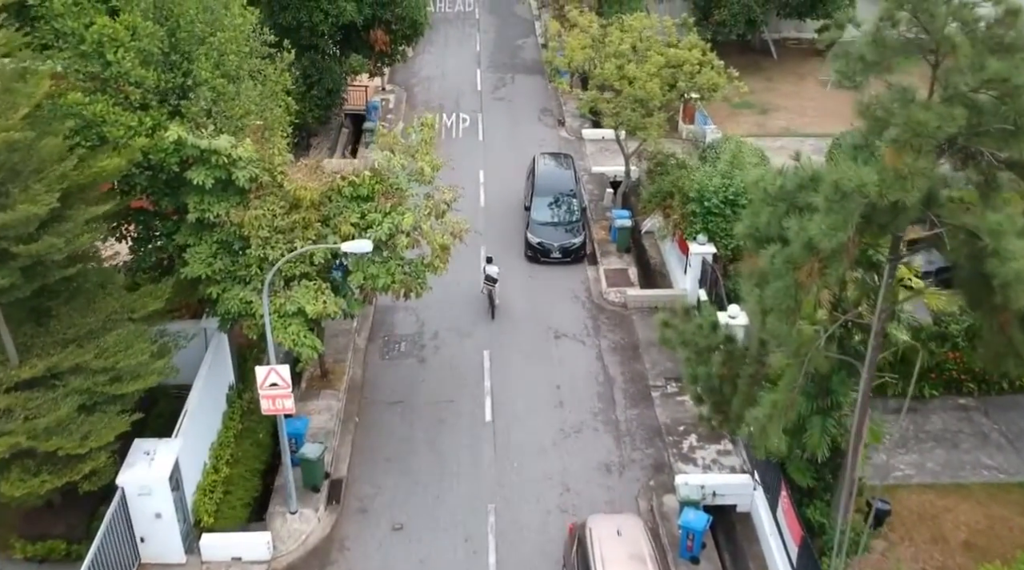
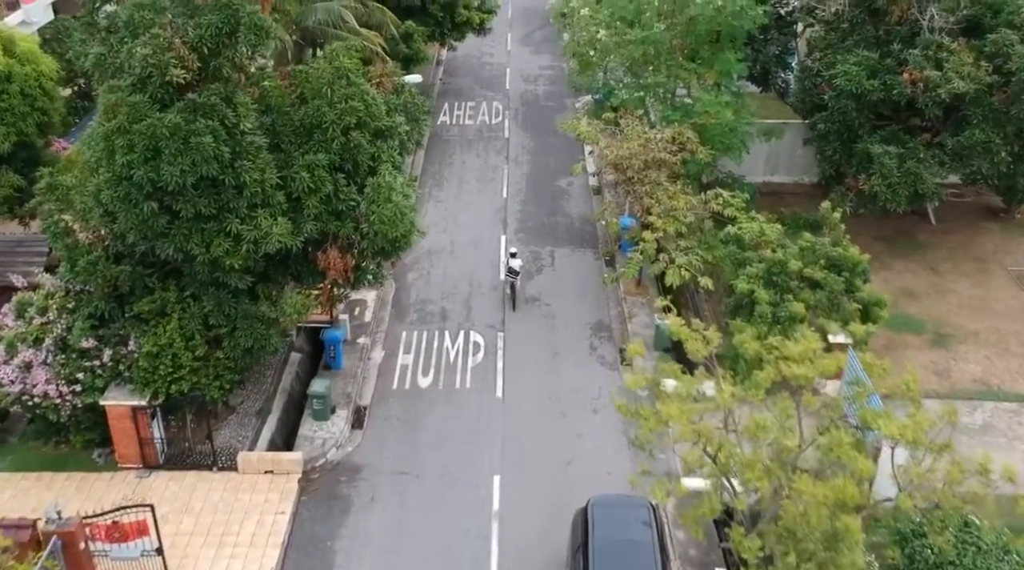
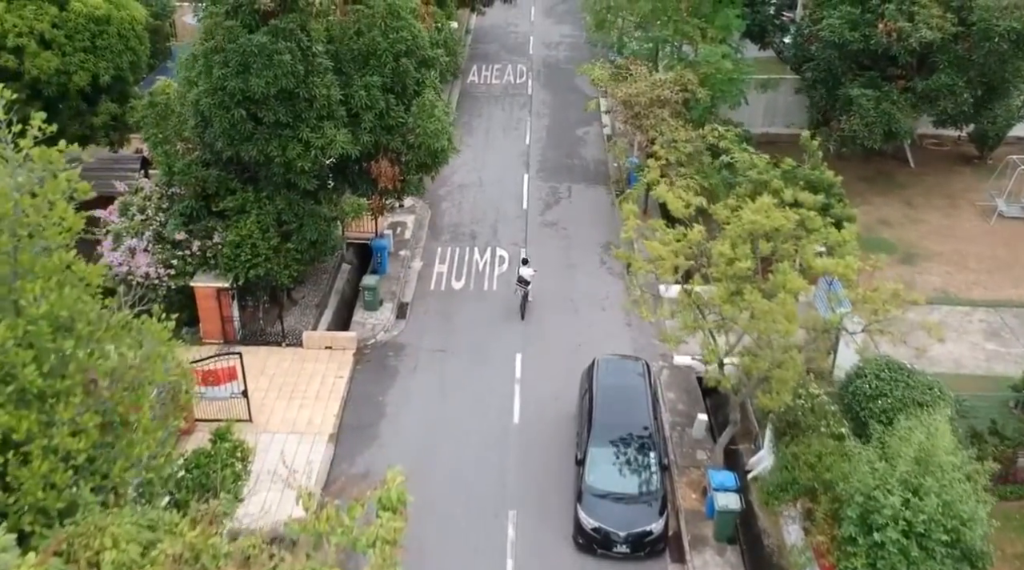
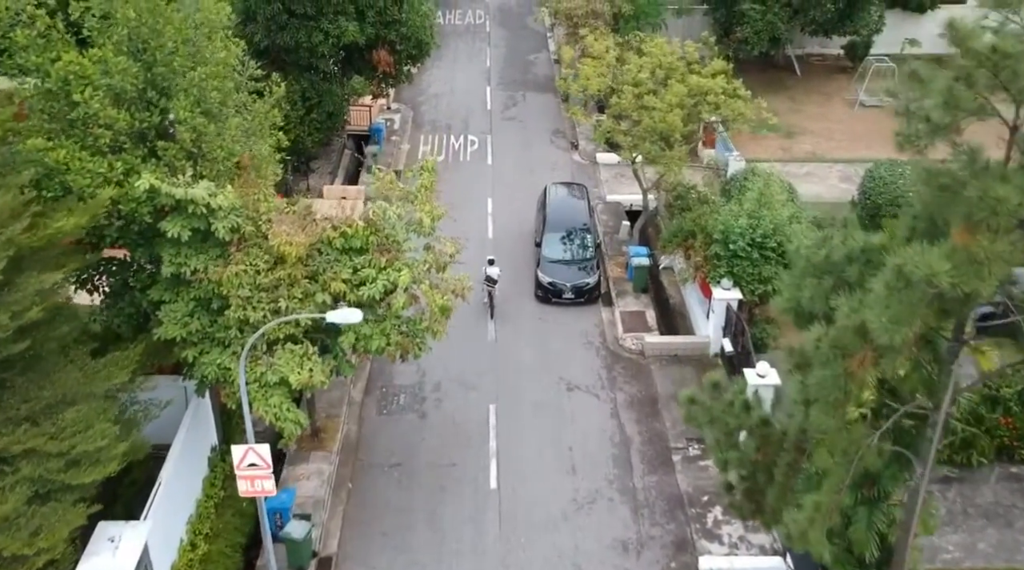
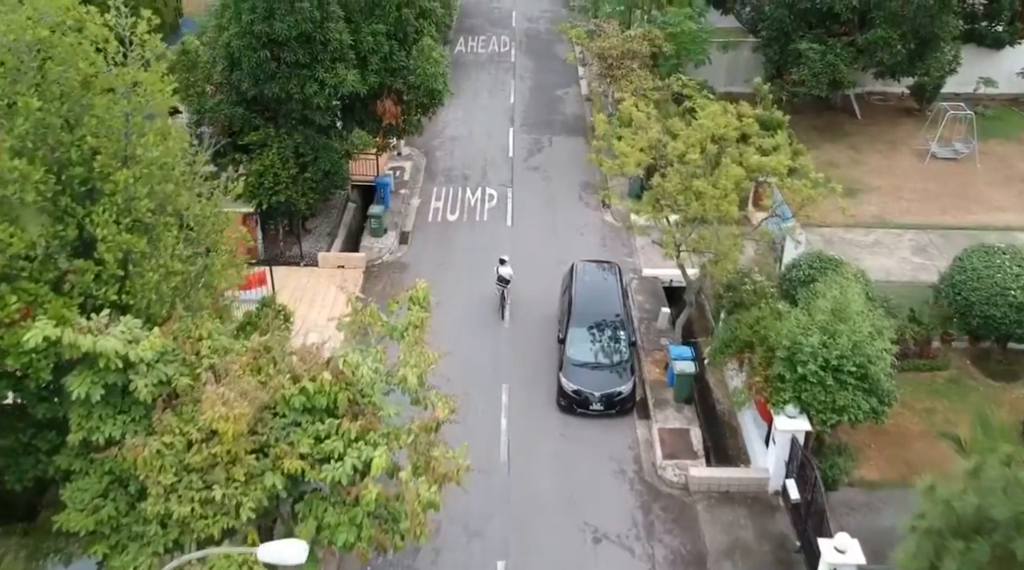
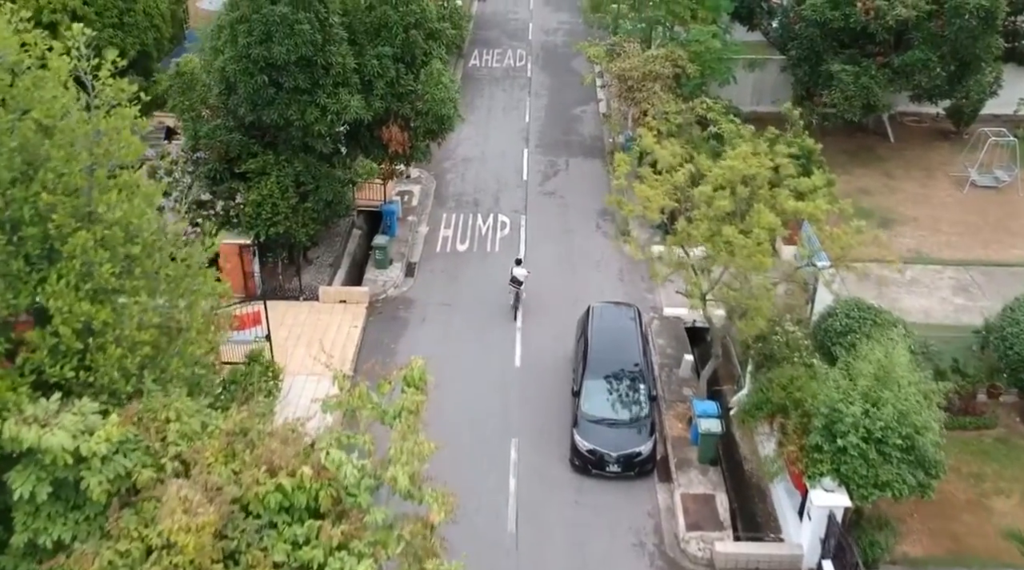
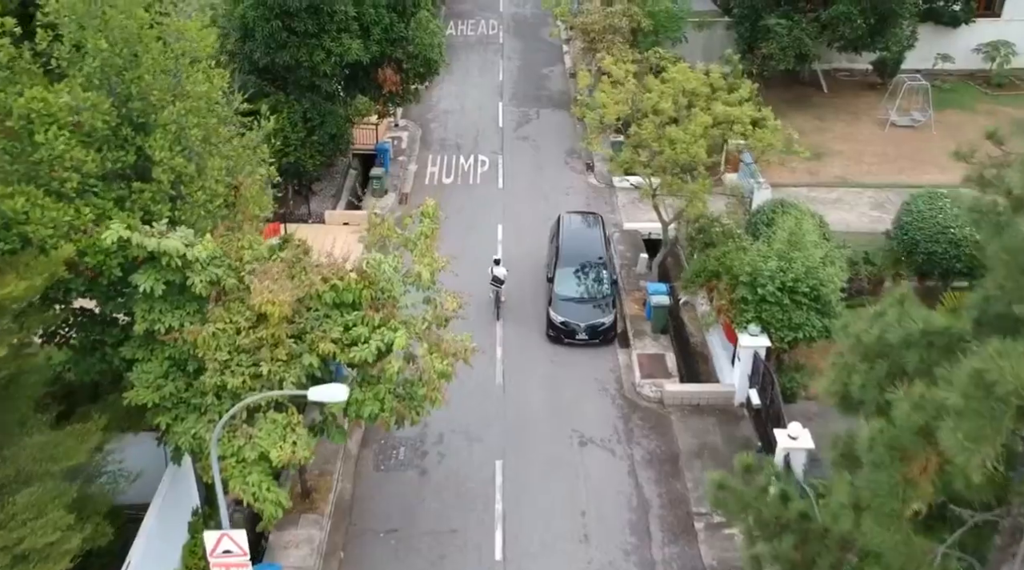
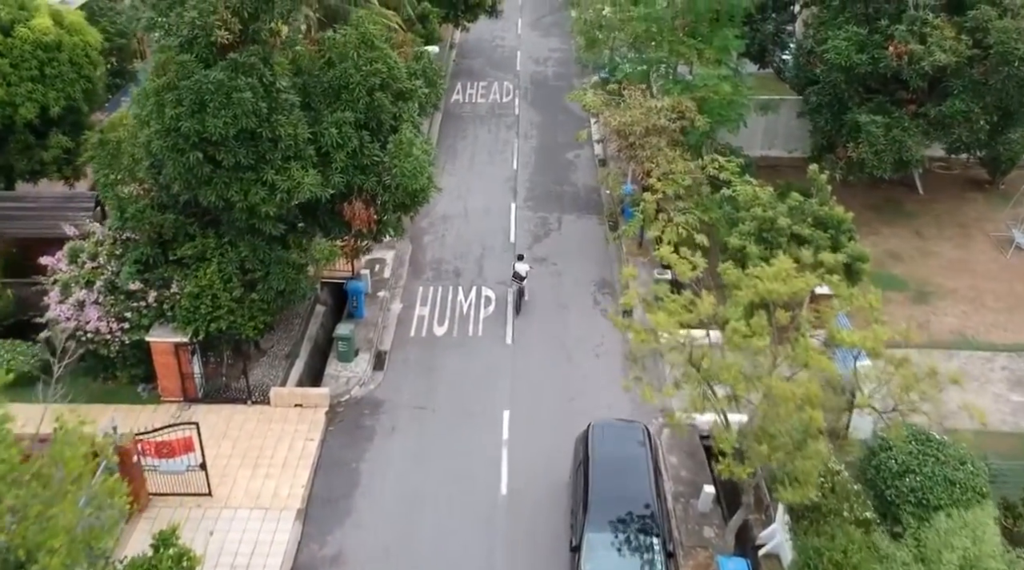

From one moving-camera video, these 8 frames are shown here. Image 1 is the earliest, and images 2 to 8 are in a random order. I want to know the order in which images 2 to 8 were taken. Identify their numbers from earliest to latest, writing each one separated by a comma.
4, 7, 5, 6, 3, 8, 2
